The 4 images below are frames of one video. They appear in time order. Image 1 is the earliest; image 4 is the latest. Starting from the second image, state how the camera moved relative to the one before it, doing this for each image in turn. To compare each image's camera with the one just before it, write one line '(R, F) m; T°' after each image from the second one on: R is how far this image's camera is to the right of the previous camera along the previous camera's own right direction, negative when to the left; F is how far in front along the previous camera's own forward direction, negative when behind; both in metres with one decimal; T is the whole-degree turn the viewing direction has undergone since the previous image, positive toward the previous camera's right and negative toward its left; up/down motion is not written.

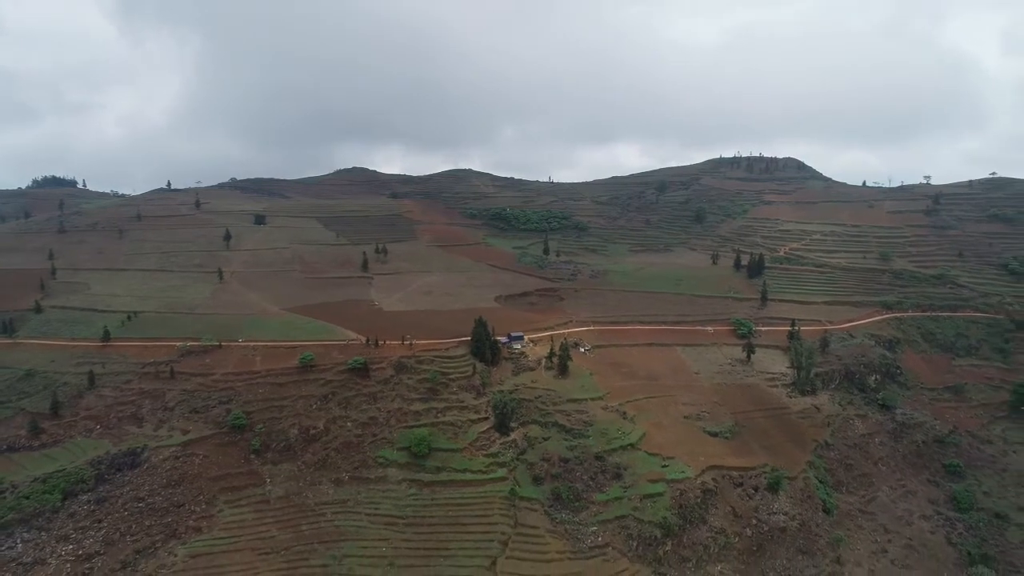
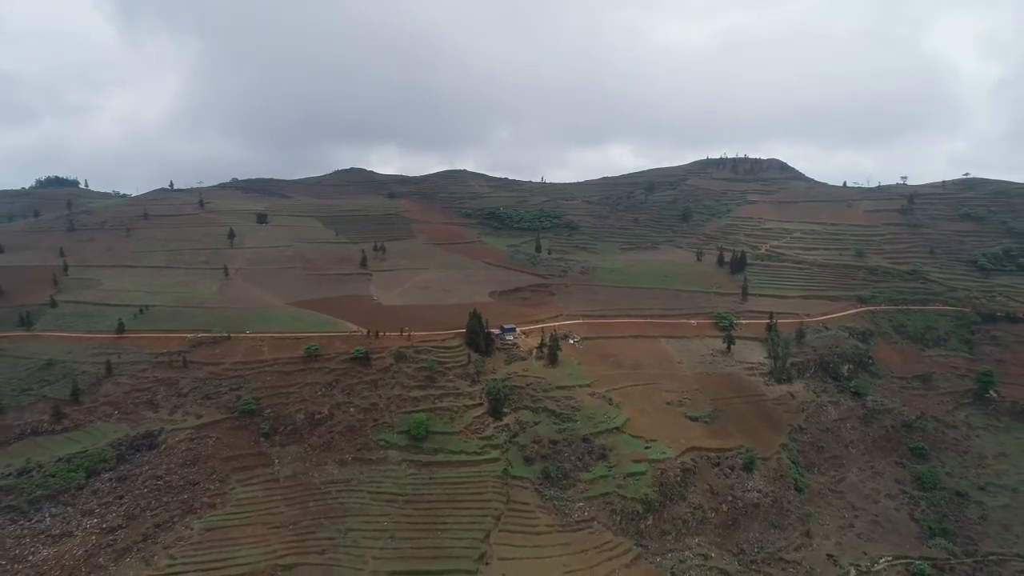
(+0.2, -1.9) m; 0°
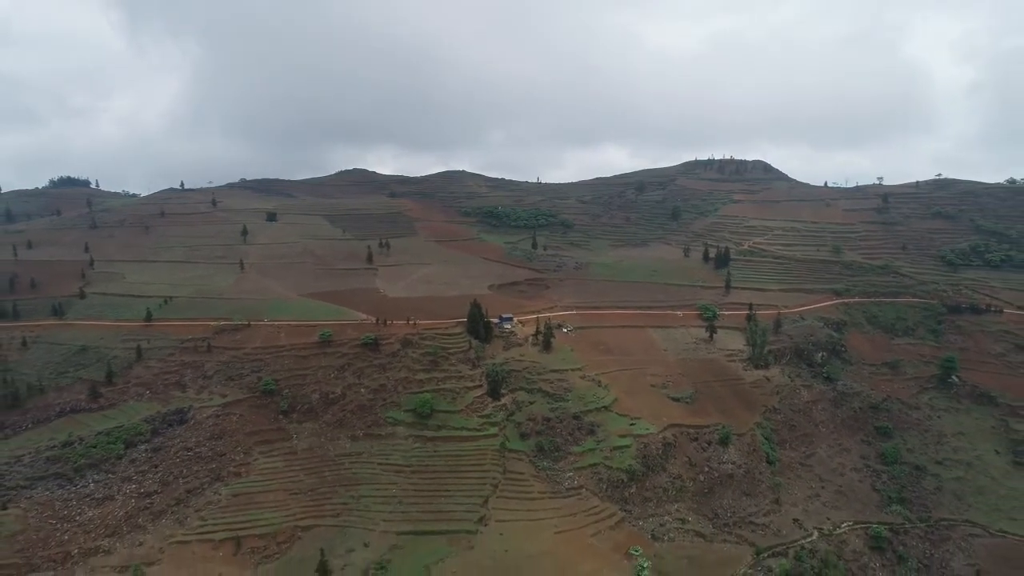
(+0.1, -2.7) m; 0°
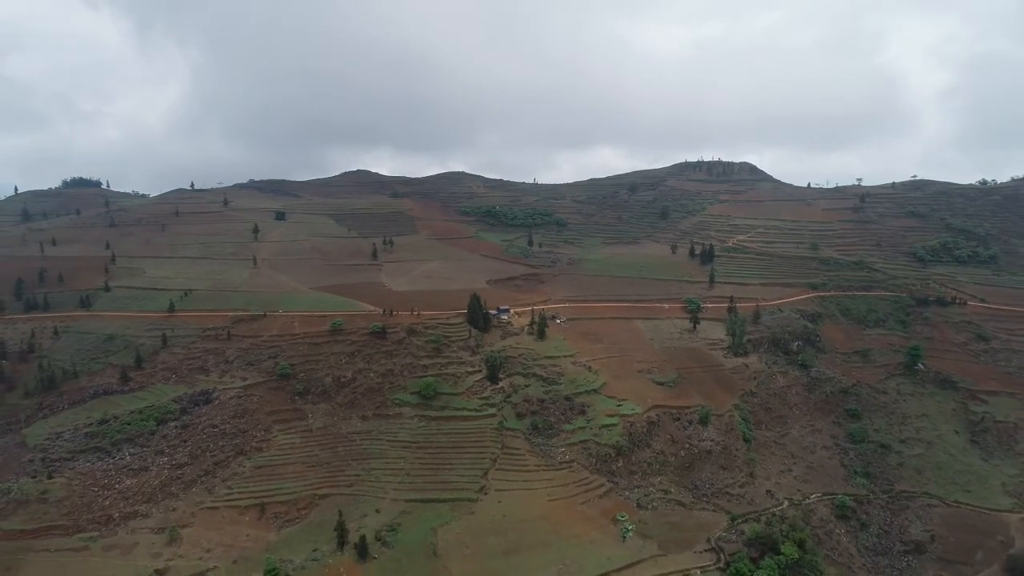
(0.0, -2.7) m; 0°
